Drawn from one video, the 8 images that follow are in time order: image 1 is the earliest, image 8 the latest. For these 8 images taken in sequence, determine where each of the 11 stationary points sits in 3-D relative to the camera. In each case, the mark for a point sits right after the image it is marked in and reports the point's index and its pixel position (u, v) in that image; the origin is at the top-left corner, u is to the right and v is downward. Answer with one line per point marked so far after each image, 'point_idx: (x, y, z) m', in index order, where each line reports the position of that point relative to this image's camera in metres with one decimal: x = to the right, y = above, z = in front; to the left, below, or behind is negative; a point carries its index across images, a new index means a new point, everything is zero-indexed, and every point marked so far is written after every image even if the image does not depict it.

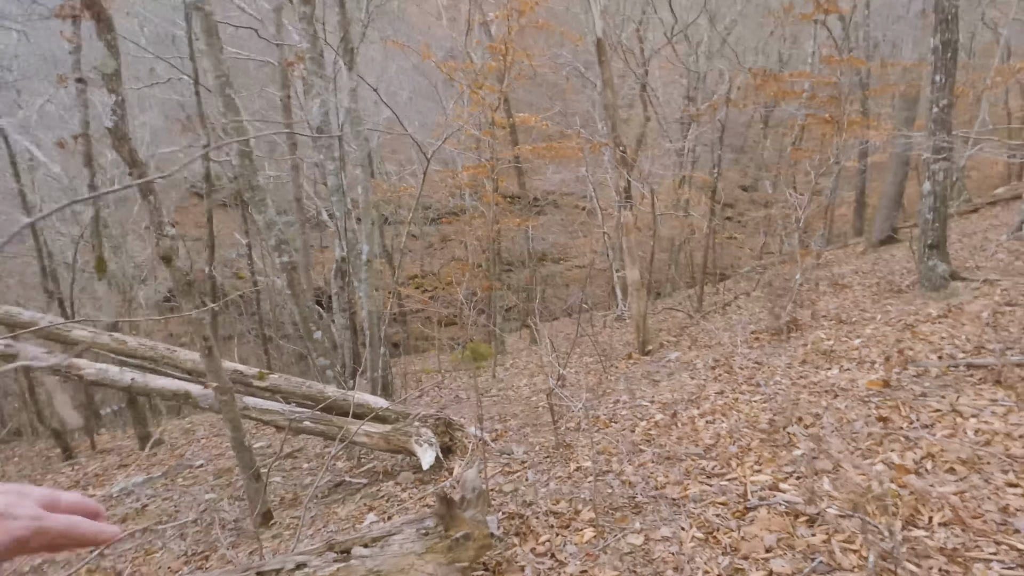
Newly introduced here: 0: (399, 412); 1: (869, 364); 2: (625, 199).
0: (-1.2, -1.3, +5.8) m
1: (+3.6, -0.8, +5.4) m
2: (+2.0, +1.6, +9.3) m
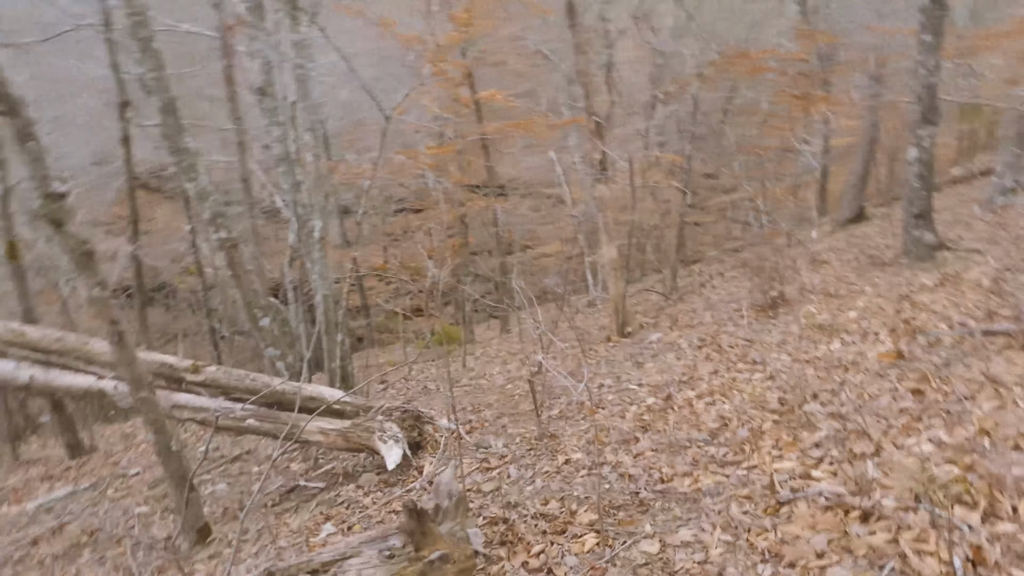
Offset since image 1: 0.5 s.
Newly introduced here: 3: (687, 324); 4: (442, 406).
0: (-1.4, -1.1, +5.1) m
1: (+3.4, -0.4, +5.0) m
2: (+1.5, +1.9, +8.8) m
3: (+2.8, -0.6, +8.5) m
4: (-0.9, -1.6, +7.1) m
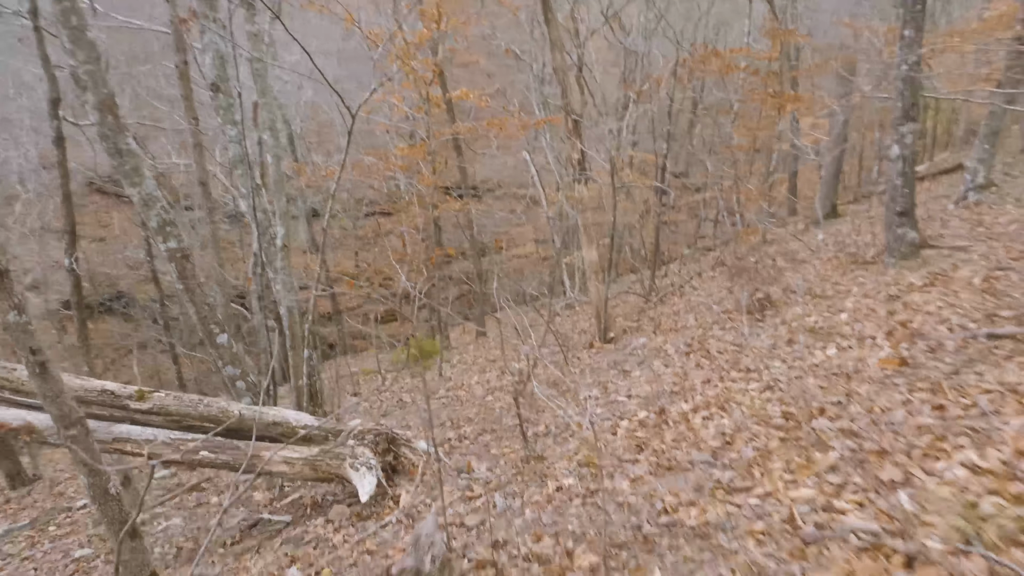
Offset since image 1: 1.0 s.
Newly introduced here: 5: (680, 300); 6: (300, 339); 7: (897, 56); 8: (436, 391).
0: (-1.6, -1.2, +4.6) m
1: (+3.2, -0.5, +4.8) m
2: (+1.1, +1.9, +8.5) m
3: (+2.5, -0.6, +8.3) m
4: (-1.2, -1.7, +6.7) m
5: (+3.3, -0.2, +10.6) m
6: (-2.4, -0.6, +6.2) m
7: (+5.0, +3.0, +6.9) m
8: (-1.2, -1.7, +8.6) m
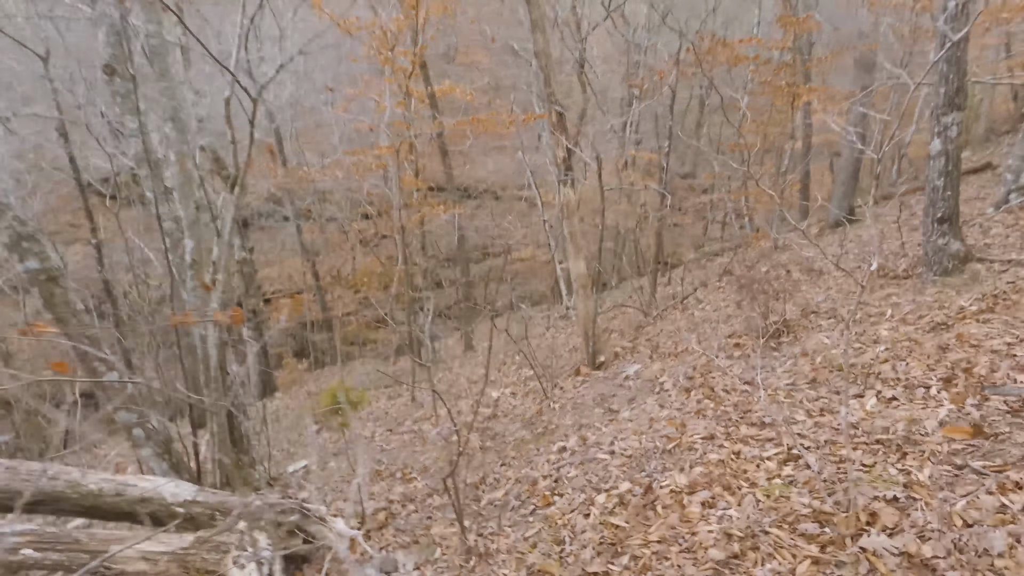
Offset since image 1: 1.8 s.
0: (-2.0, -1.5, +3.6) m
1: (+2.8, -0.7, +3.7) m
2: (+0.8, +1.6, +7.4) m
3: (+2.1, -0.9, +7.2) m
4: (-1.5, -1.9, +5.6) m
5: (+3.0, -0.5, +9.5) m
6: (-2.8, -0.8, +5.1) m
7: (+4.6, +2.8, +5.8) m
8: (-1.6, -1.9, +7.6) m
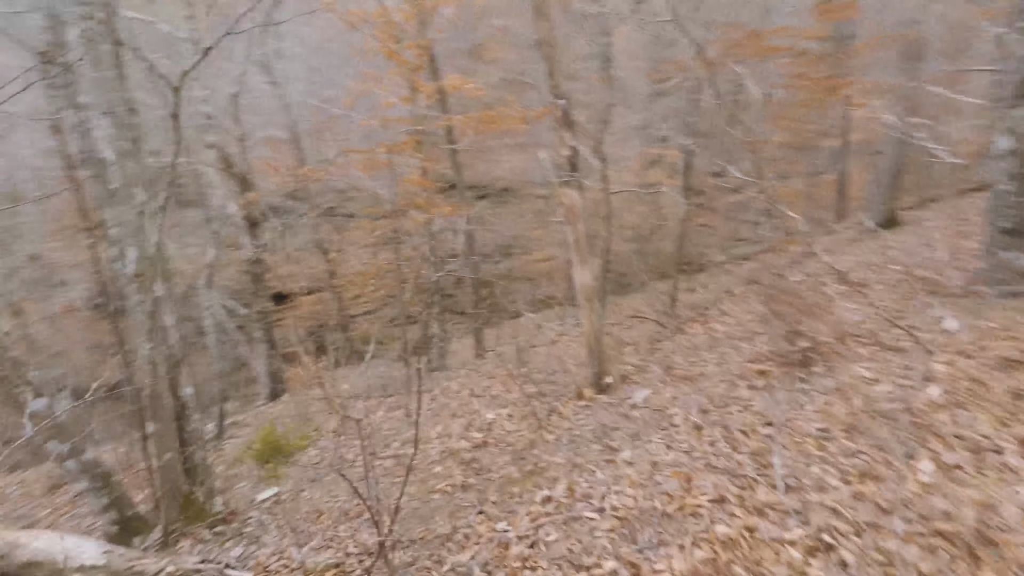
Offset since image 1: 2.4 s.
0: (-2.2, -1.6, +3.0) m
1: (+2.6, -0.9, +2.9) m
2: (+0.7, +1.5, +6.7) m
3: (+2.1, -1.0, +6.4) m
4: (-1.7, -2.0, +5.0) m
5: (+3.1, -0.7, +8.6) m
6: (-3.0, -0.9, +4.6) m
7: (+4.6, +2.6, +4.9) m
8: (-1.6, -2.0, +7.0) m
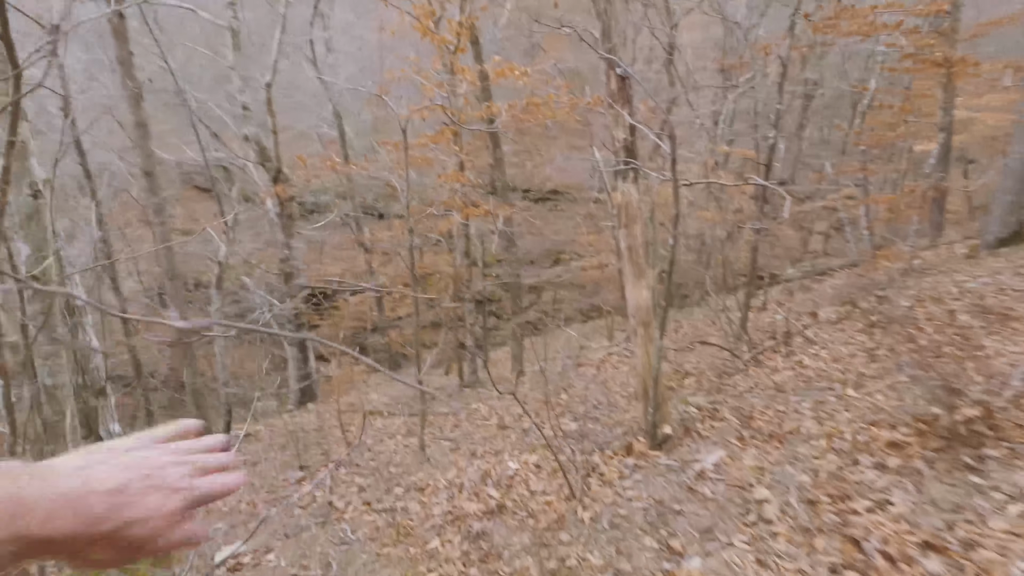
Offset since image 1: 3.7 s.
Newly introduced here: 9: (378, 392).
0: (-2.3, -1.7, +1.9) m
1: (+2.6, -1.1, +1.3) m
2: (+1.1, +1.3, +5.3) m
3: (+2.3, -1.3, +4.8) m
4: (-1.5, -2.1, +3.8) m
5: (+3.5, -1.0, +6.9) m
6: (-2.8, -1.0, +3.5) m
7: (+4.8, +2.2, +3.1) m
8: (-1.3, -2.1, +5.7) m
9: (-3.5, -2.7, +14.1) m
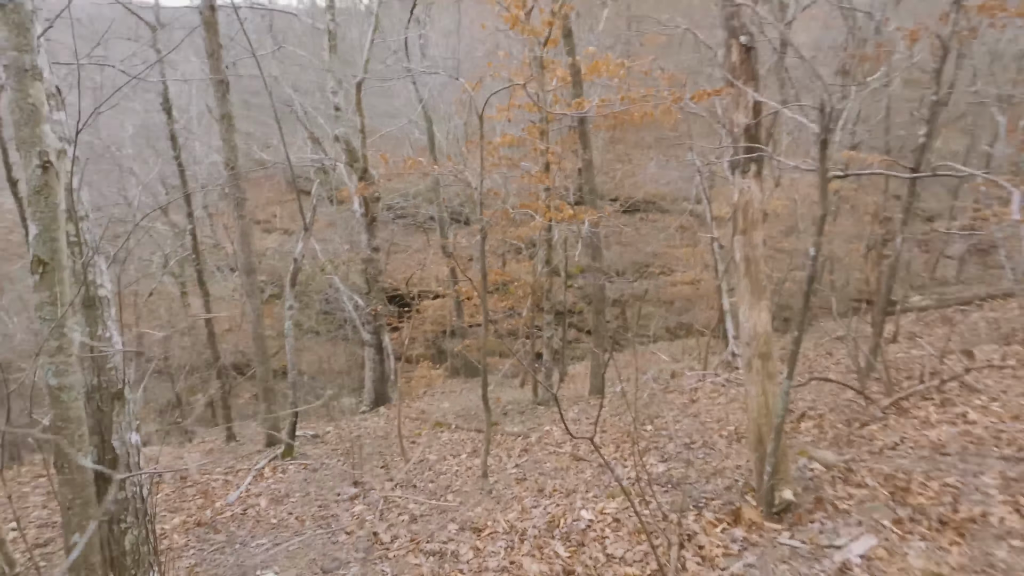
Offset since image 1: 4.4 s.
0: (-2.1, -1.6, +1.3) m
1: (+2.5, -1.3, 0.0) m
2: (+1.9, +1.1, +4.2) m
3: (+2.9, -1.5, +3.6) m
4: (-1.2, -2.1, +3.1) m
5: (+4.4, -1.3, +5.5) m
6: (-2.4, -0.9, +3.1) m
7: (+5.2, +1.9, +1.6) m
8: (-0.6, -2.2, +5.0) m
9: (-1.6, -2.9, +13.6) m
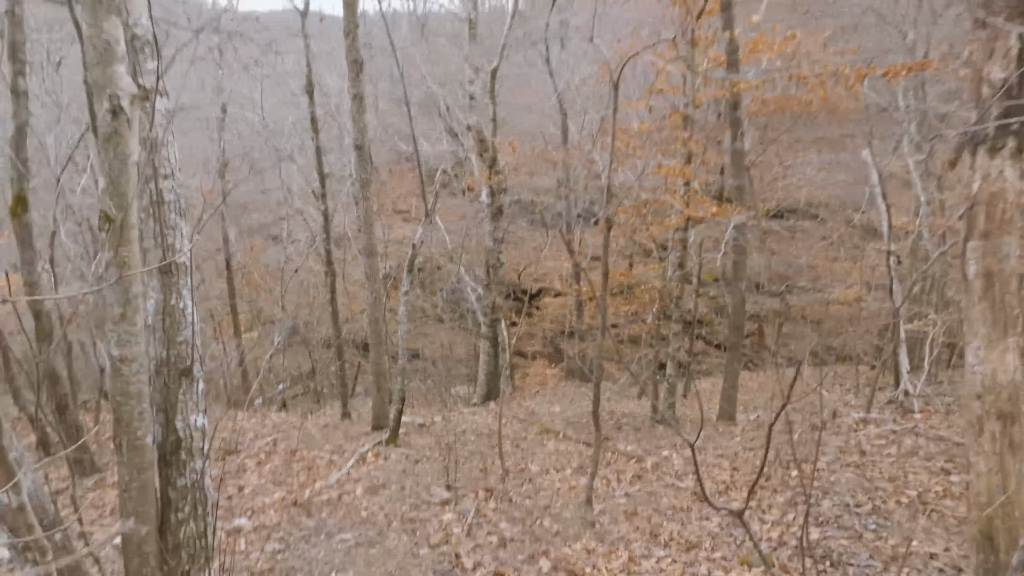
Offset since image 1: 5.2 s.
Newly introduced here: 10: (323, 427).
0: (-2.1, -1.4, +1.1) m
1: (+2.2, -1.4, -1.3) m
2: (+2.7, +0.9, +2.9) m
3: (+3.3, -1.7, +2.1) m
4: (-0.7, -2.0, +2.6) m
5: (+5.2, -1.6, +3.6) m
6: (-1.9, -0.7, +2.8) m
7: (+5.4, +1.5, -0.4) m
8: (+0.2, -2.2, +4.3) m
9: (+1.2, -2.8, +12.9) m
10: (-3.5, -2.6, +9.9) m
